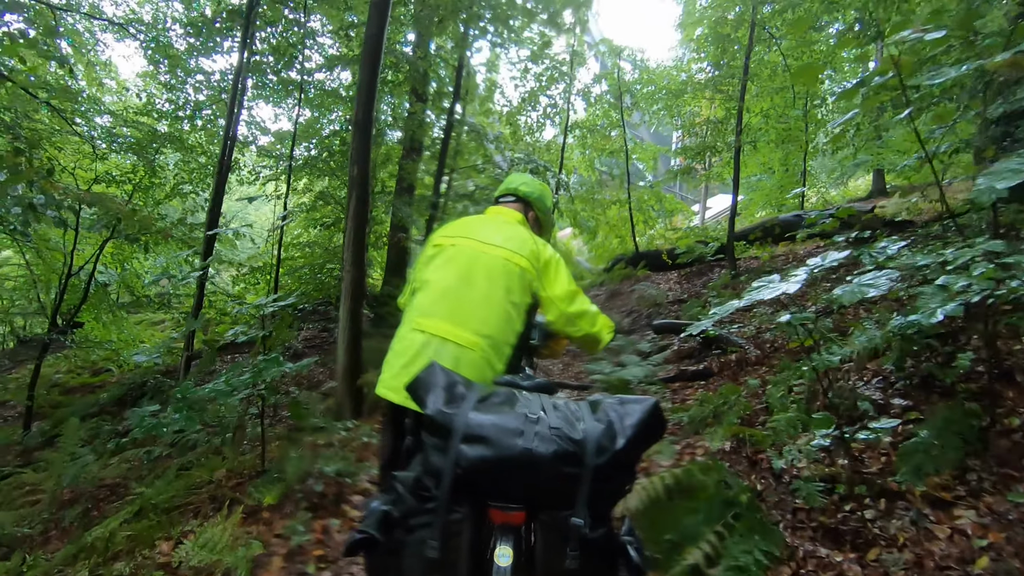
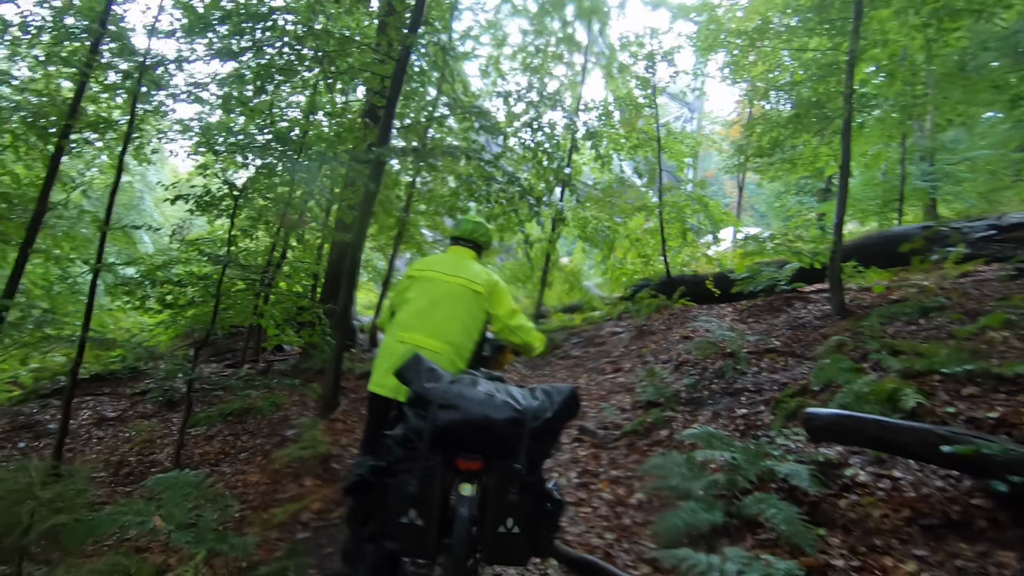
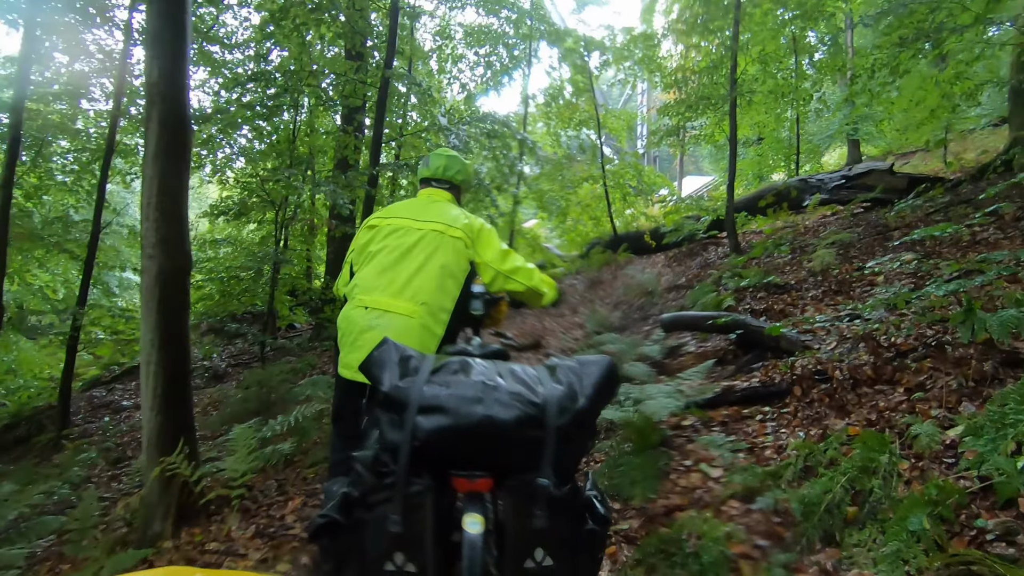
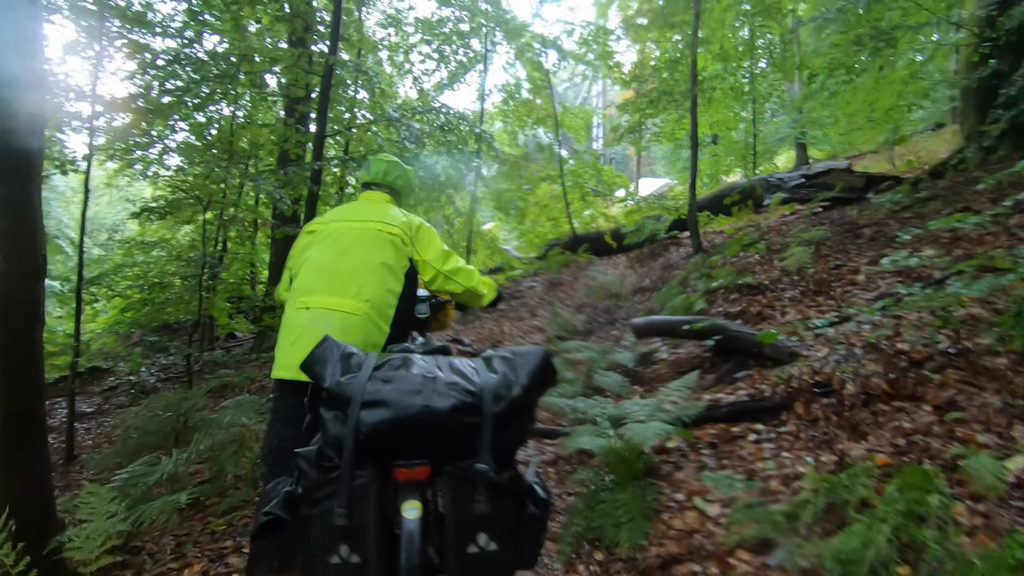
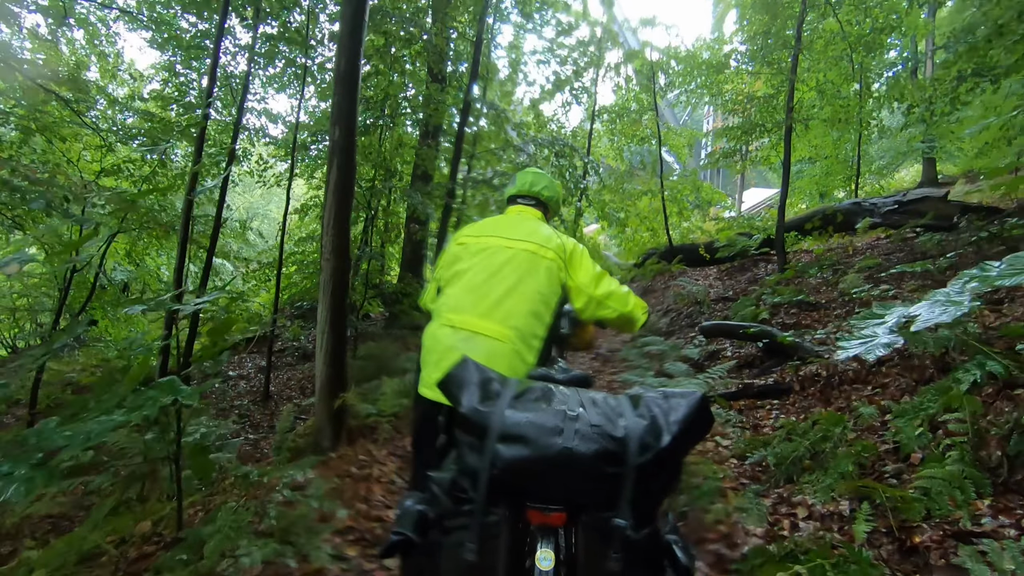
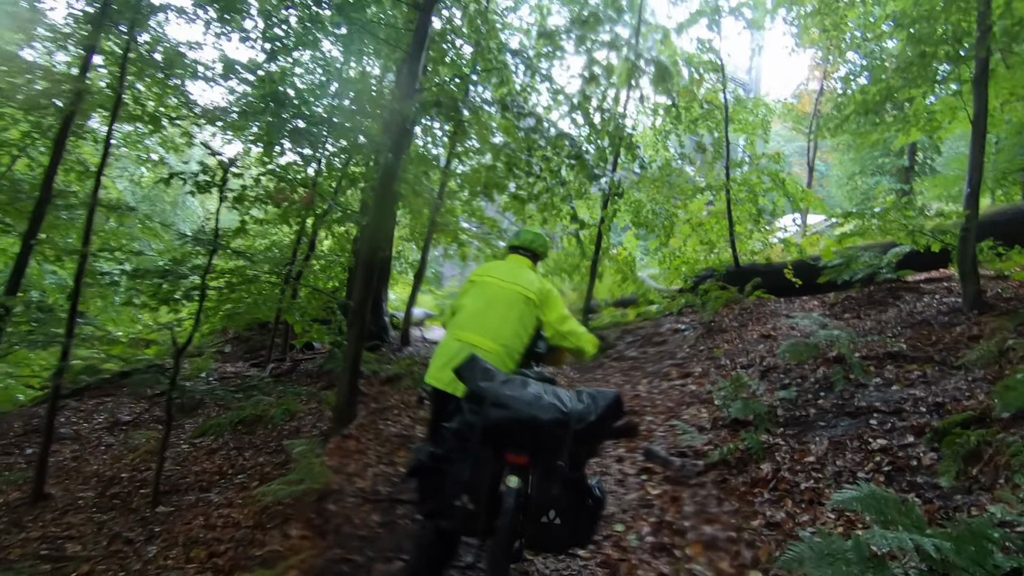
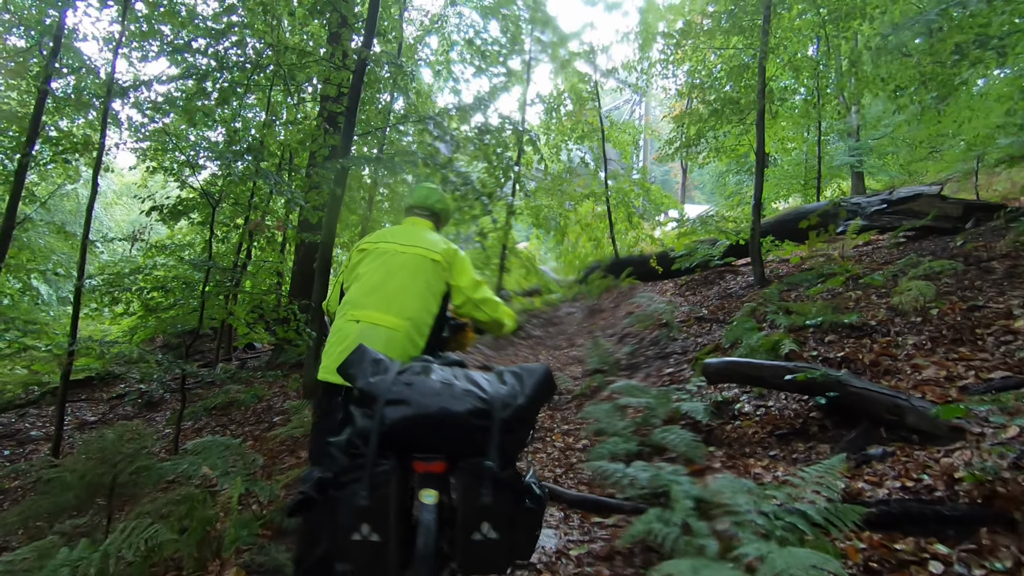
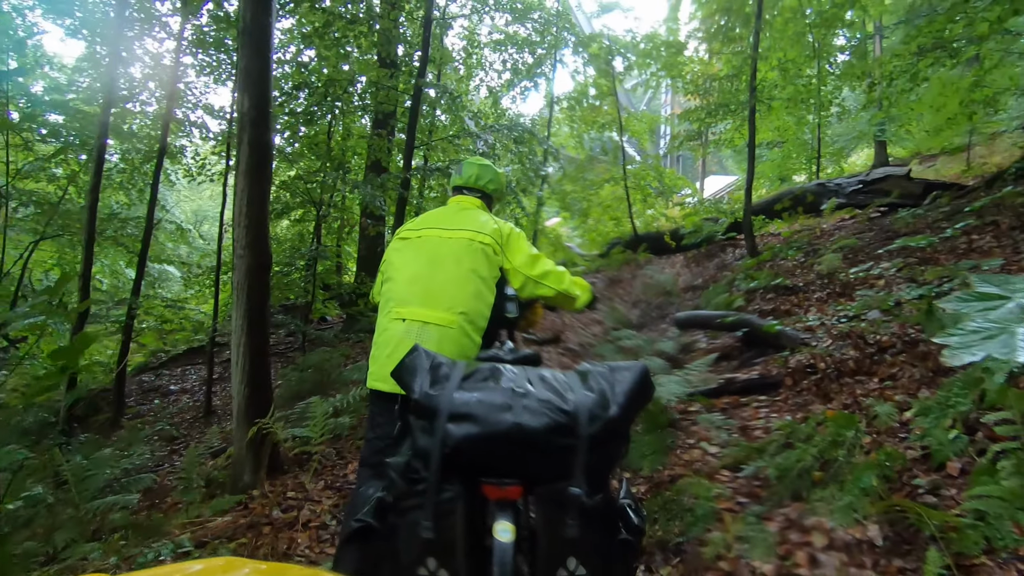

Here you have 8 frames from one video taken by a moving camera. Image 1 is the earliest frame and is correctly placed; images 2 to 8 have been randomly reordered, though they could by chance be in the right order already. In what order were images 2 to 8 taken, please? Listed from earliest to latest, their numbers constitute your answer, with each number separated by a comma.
5, 8, 3, 4, 7, 2, 6
